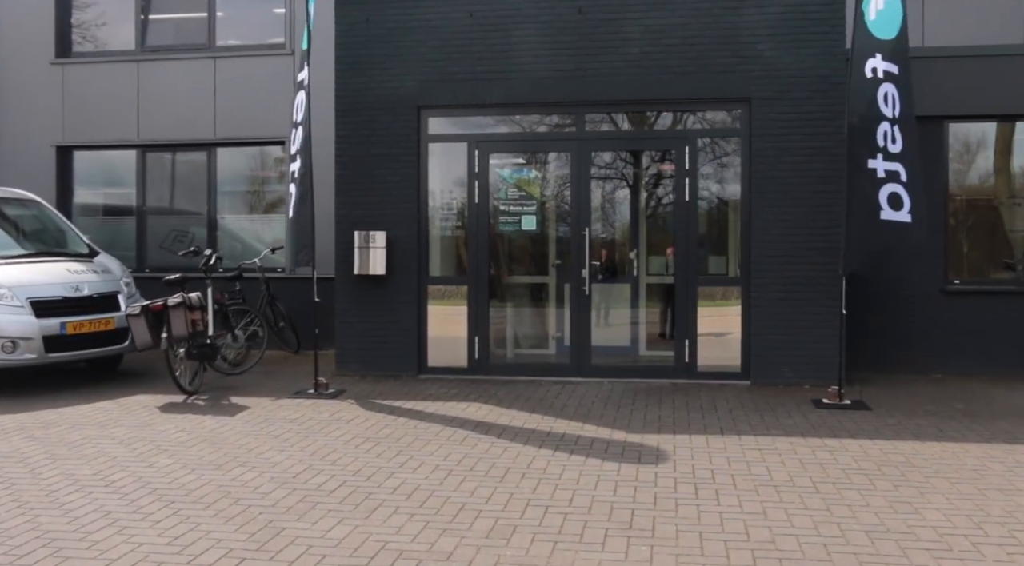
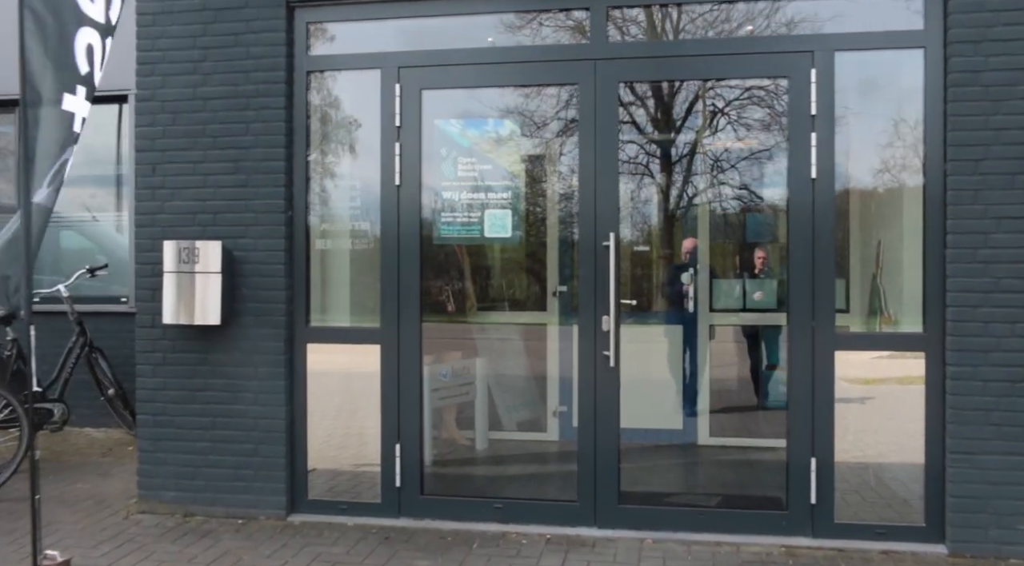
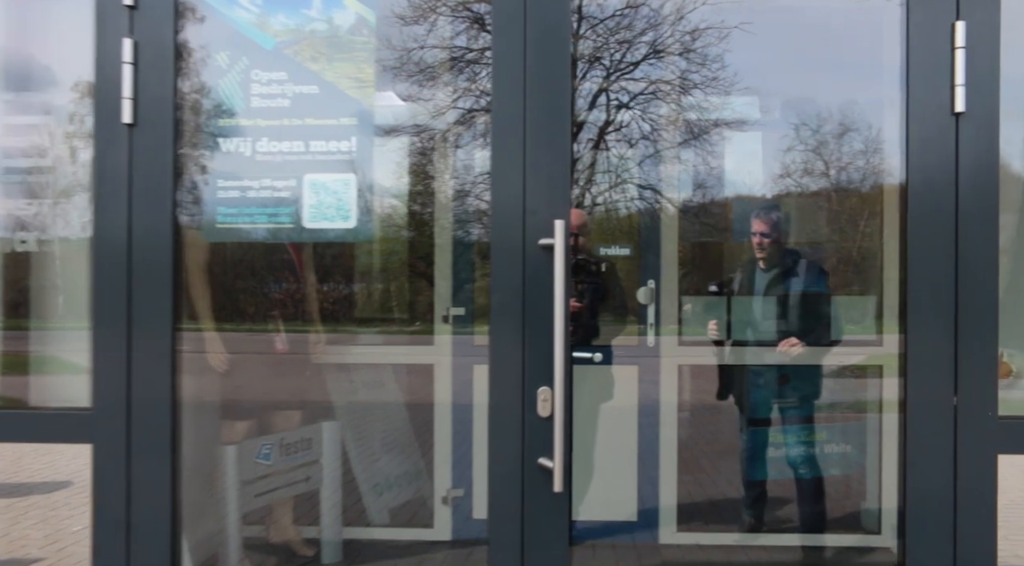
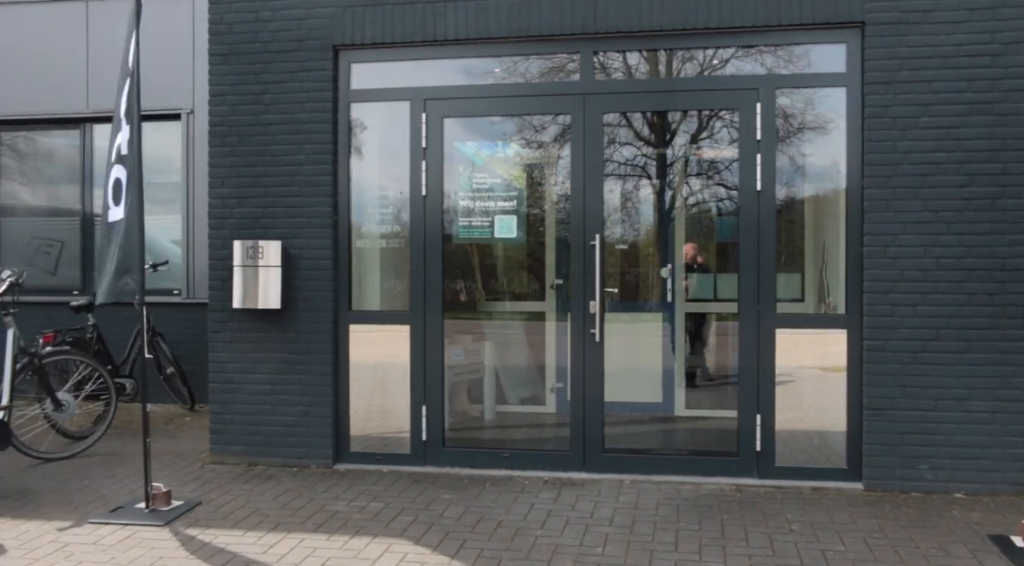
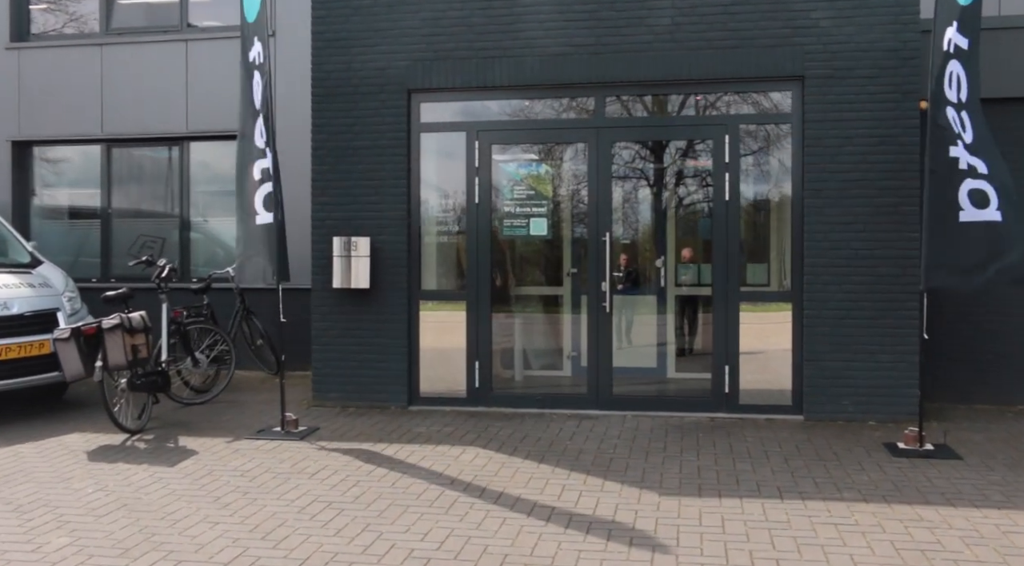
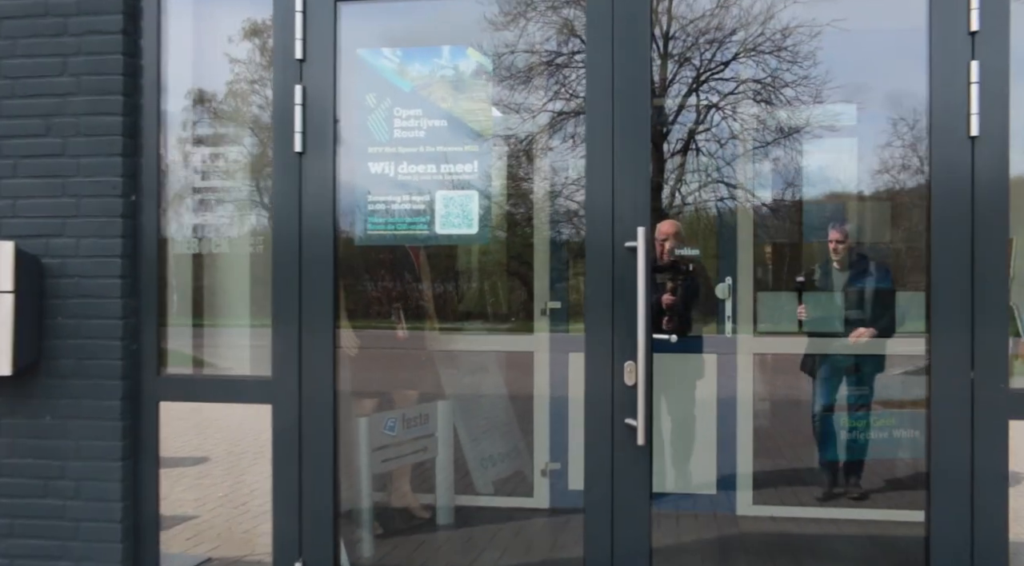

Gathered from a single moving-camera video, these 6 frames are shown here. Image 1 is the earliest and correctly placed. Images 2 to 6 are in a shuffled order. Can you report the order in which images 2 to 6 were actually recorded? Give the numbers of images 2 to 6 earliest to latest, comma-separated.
5, 4, 2, 6, 3
